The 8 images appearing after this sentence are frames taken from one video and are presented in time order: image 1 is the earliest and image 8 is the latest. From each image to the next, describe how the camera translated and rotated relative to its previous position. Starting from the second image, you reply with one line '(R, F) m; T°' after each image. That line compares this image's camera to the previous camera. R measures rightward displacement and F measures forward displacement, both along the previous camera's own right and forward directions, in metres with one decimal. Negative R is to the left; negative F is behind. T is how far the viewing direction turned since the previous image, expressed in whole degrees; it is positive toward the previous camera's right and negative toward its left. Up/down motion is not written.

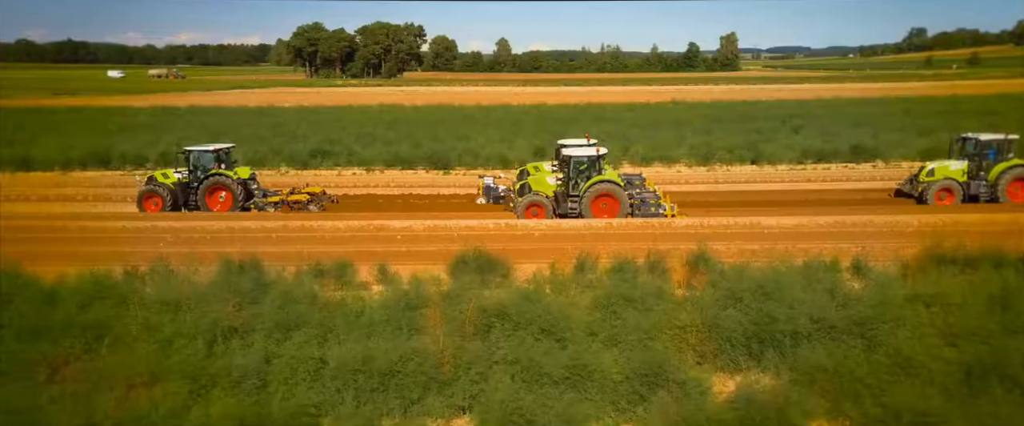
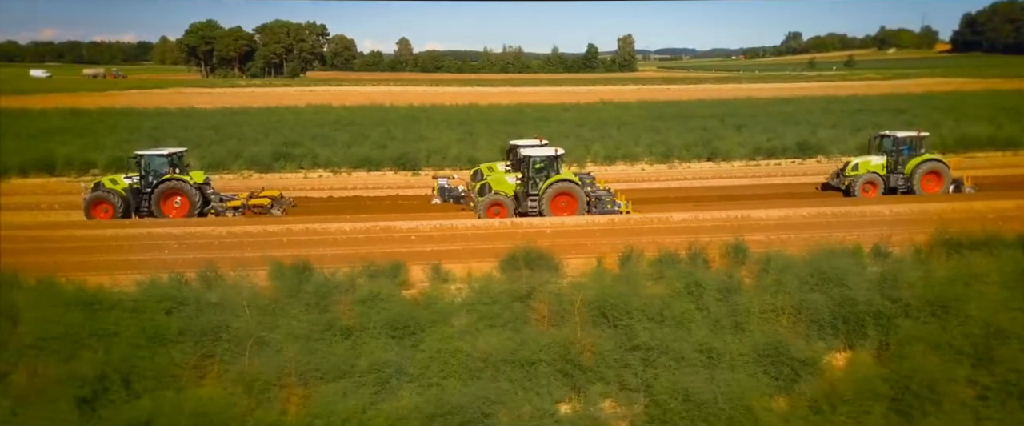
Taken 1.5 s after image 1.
(-1.8, -0.2) m; +7°
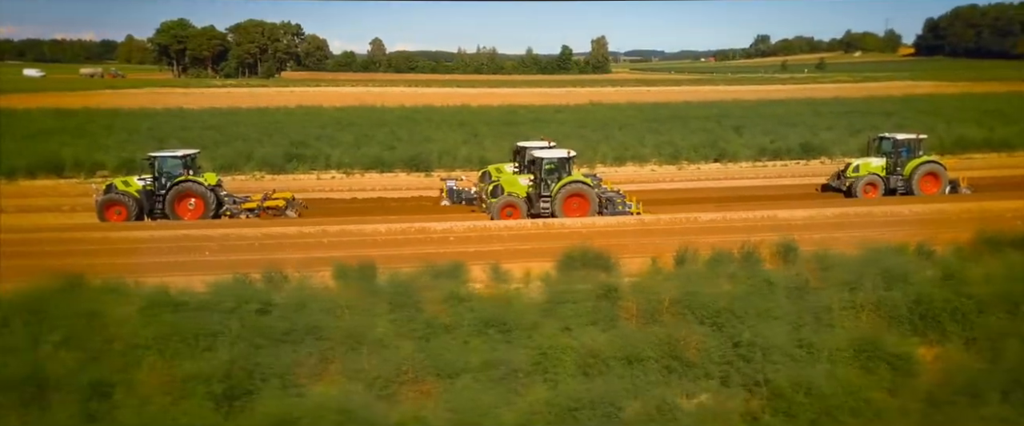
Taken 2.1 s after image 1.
(-1.1, -0.1) m; +2°
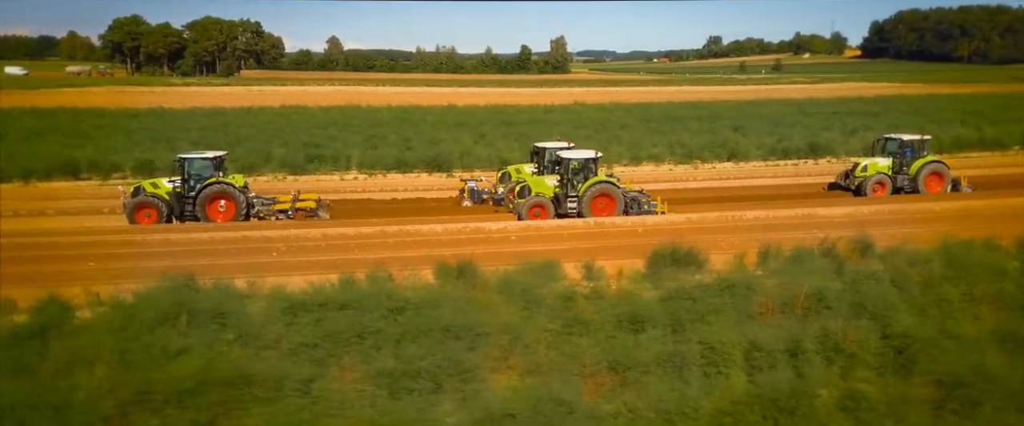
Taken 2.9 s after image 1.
(-1.7, -0.2) m; +3°
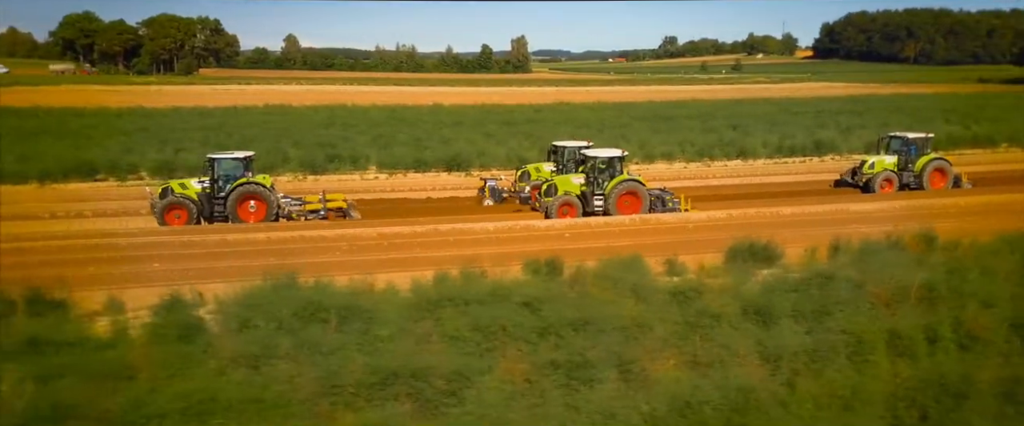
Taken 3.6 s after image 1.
(-1.6, -0.1) m; +3°
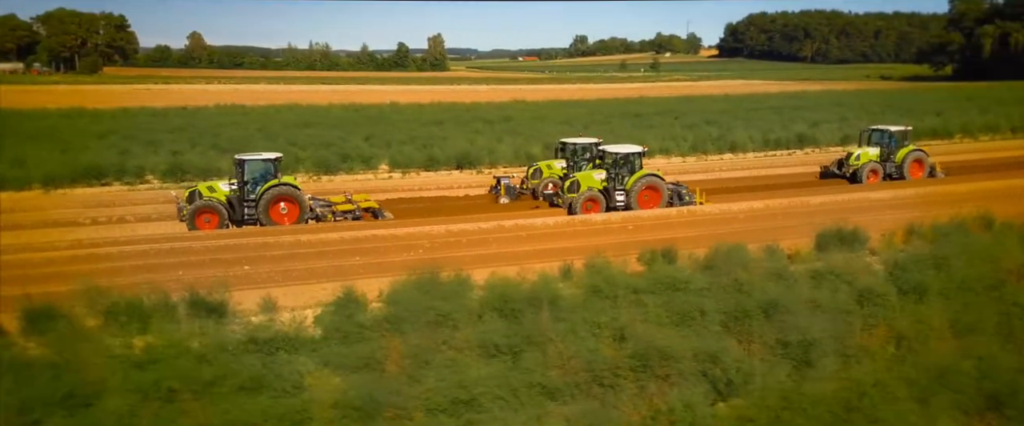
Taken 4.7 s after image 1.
(-2.7, -0.1) m; +7°
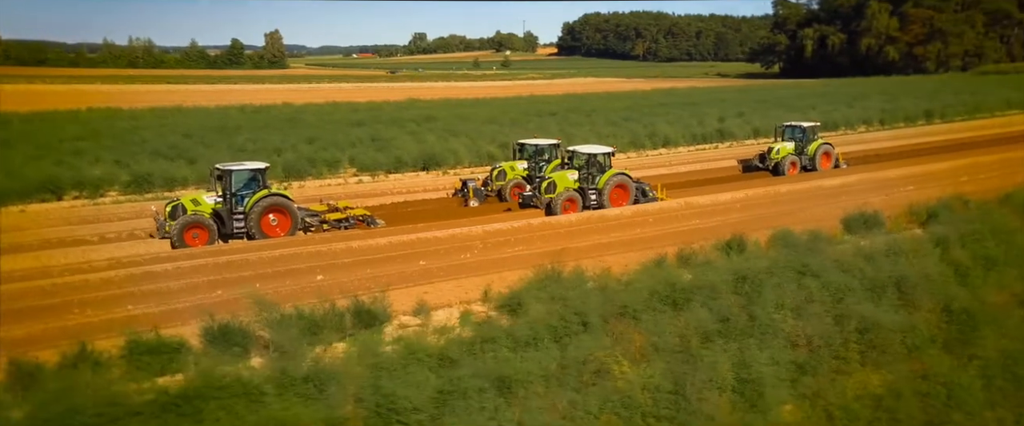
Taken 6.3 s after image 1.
(-3.5, -0.2) m; +12°
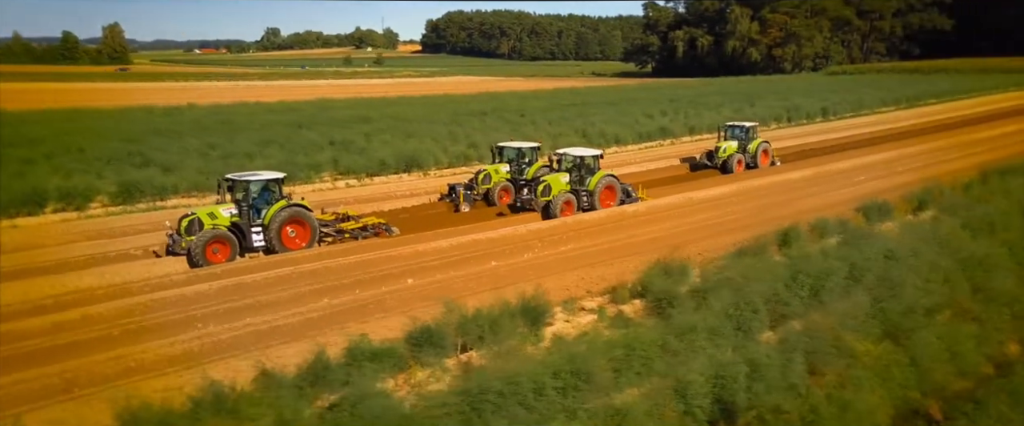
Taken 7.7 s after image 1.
(-3.4, -0.2) m; +10°
